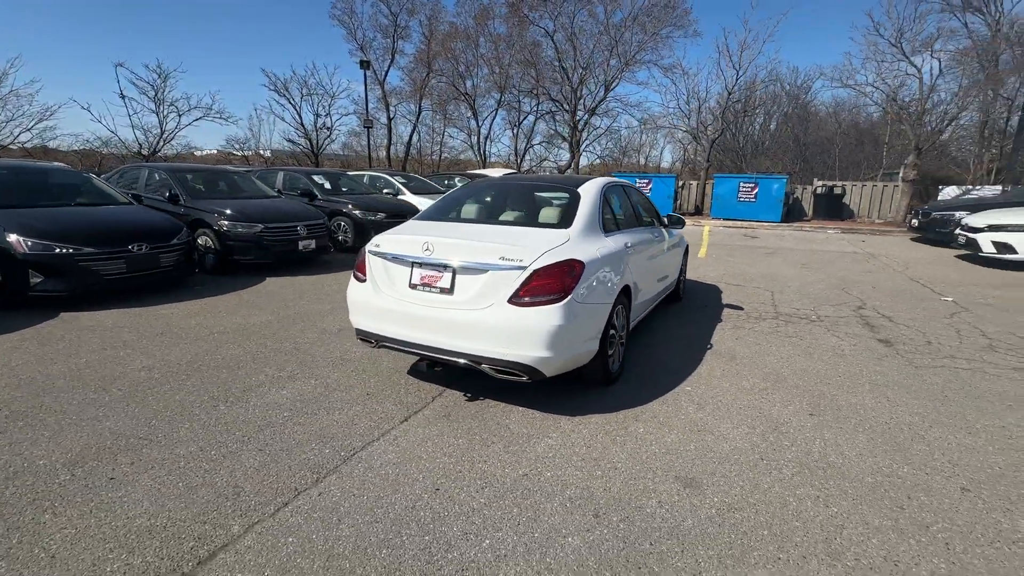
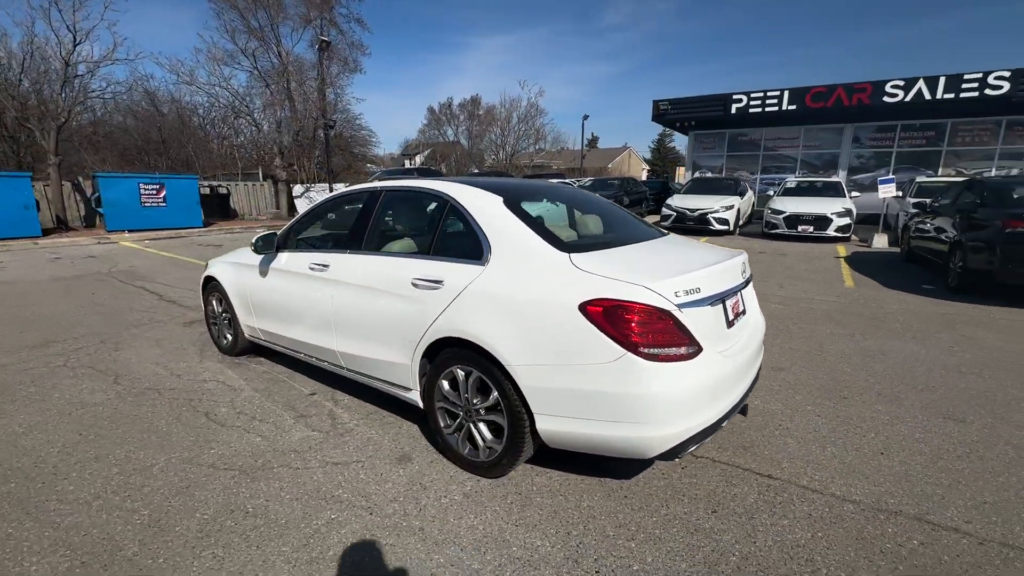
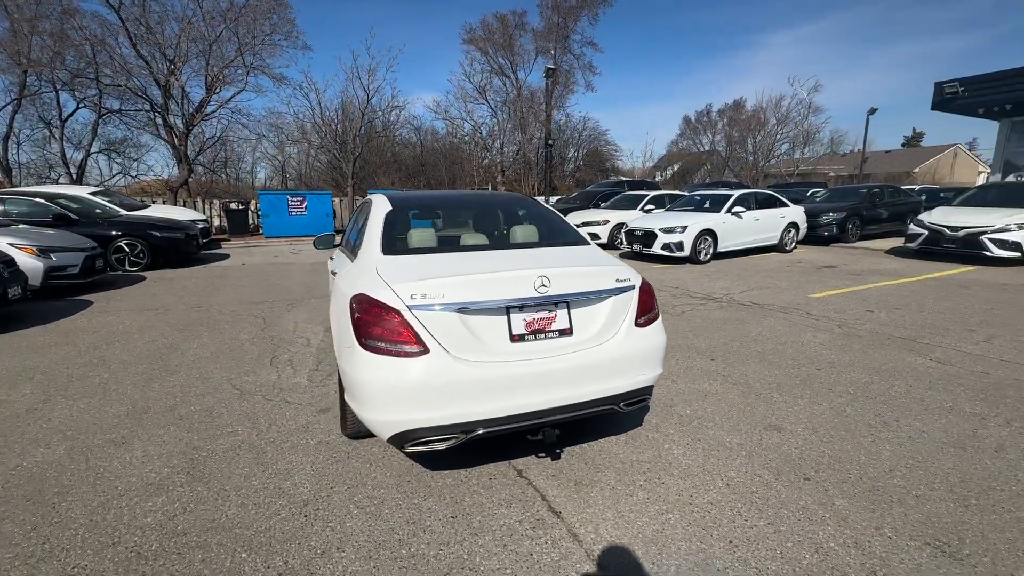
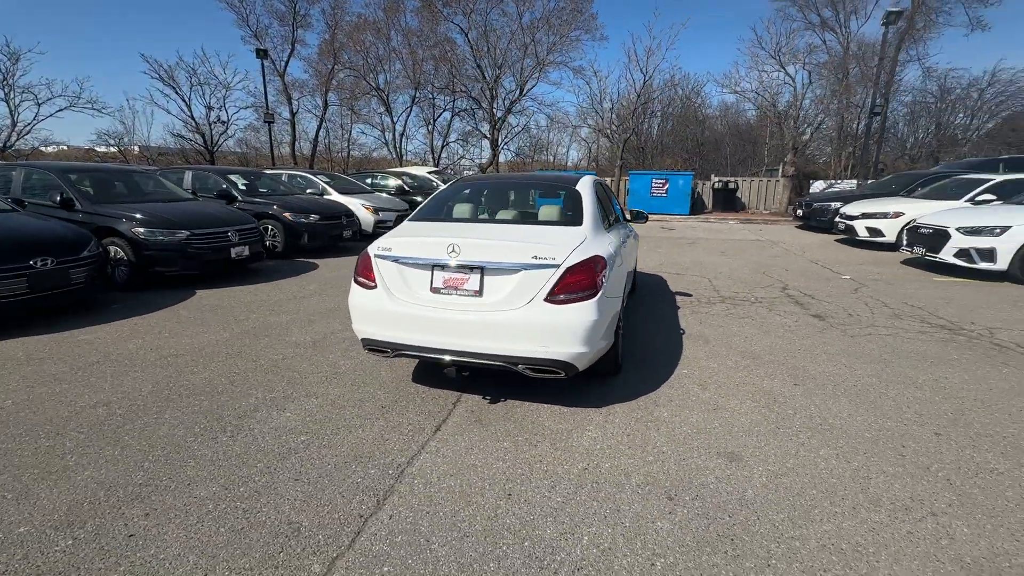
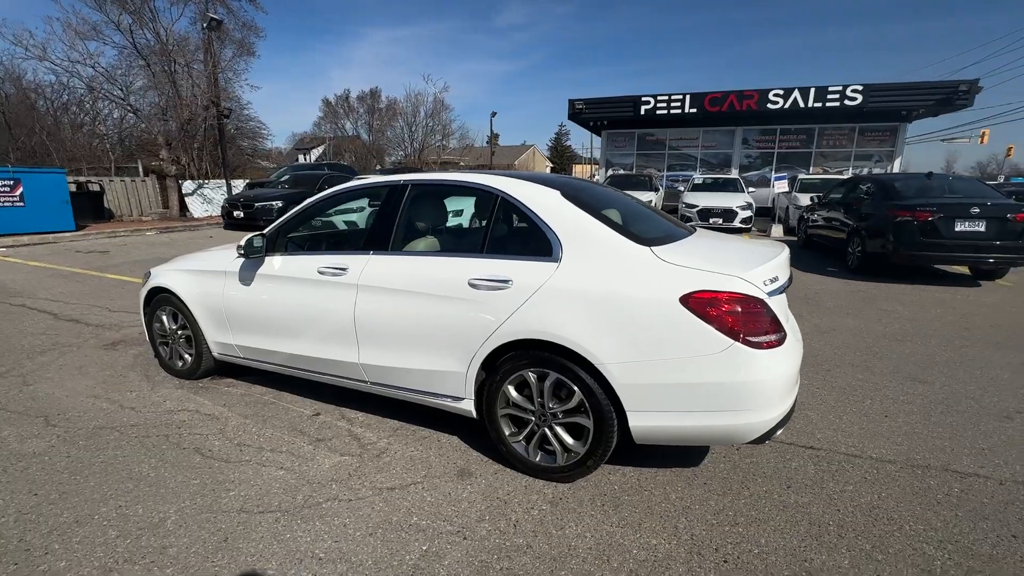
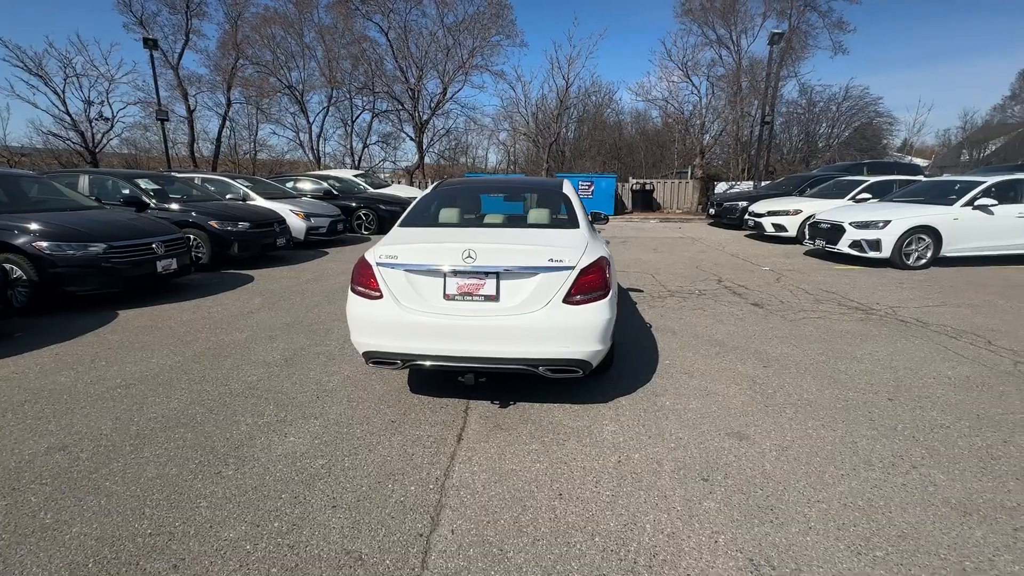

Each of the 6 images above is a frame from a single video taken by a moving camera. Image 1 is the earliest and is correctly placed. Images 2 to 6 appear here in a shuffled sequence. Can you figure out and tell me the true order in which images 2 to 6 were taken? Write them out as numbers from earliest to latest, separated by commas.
4, 6, 3, 2, 5
